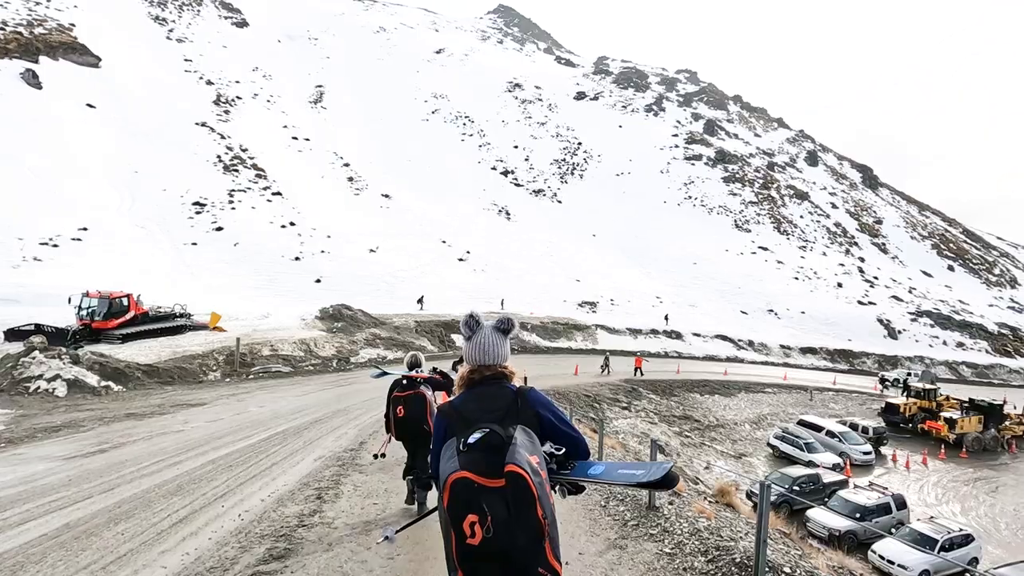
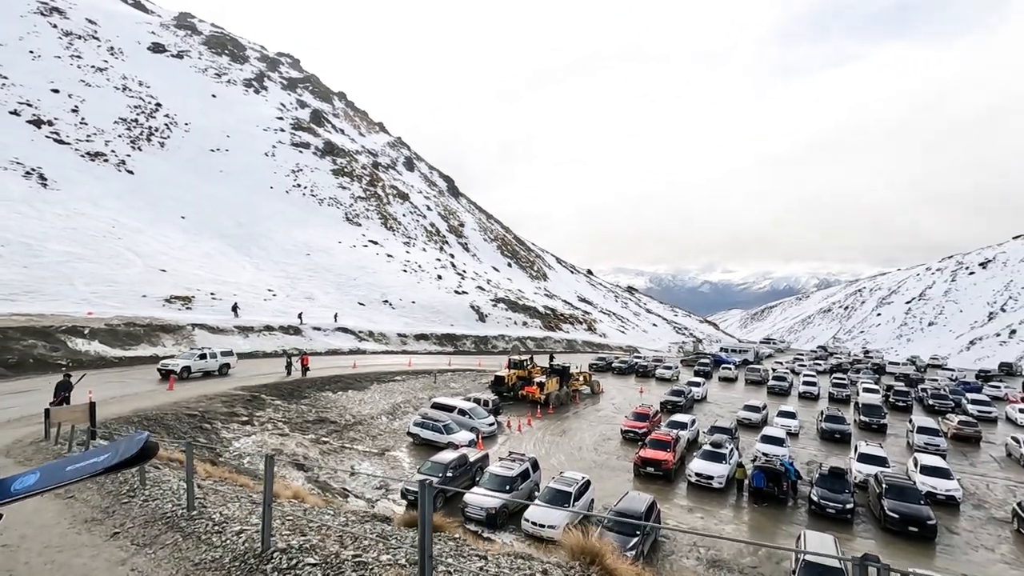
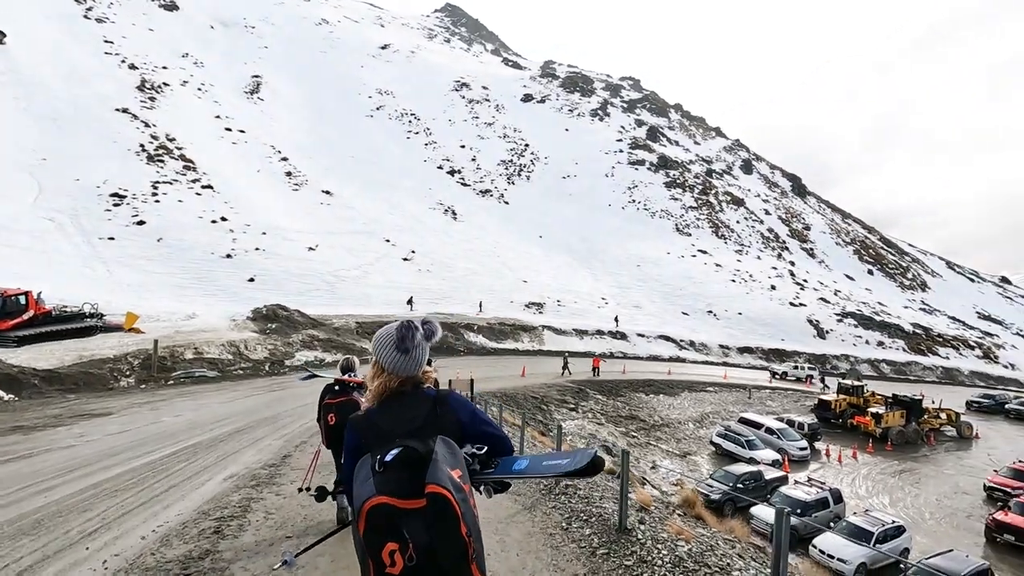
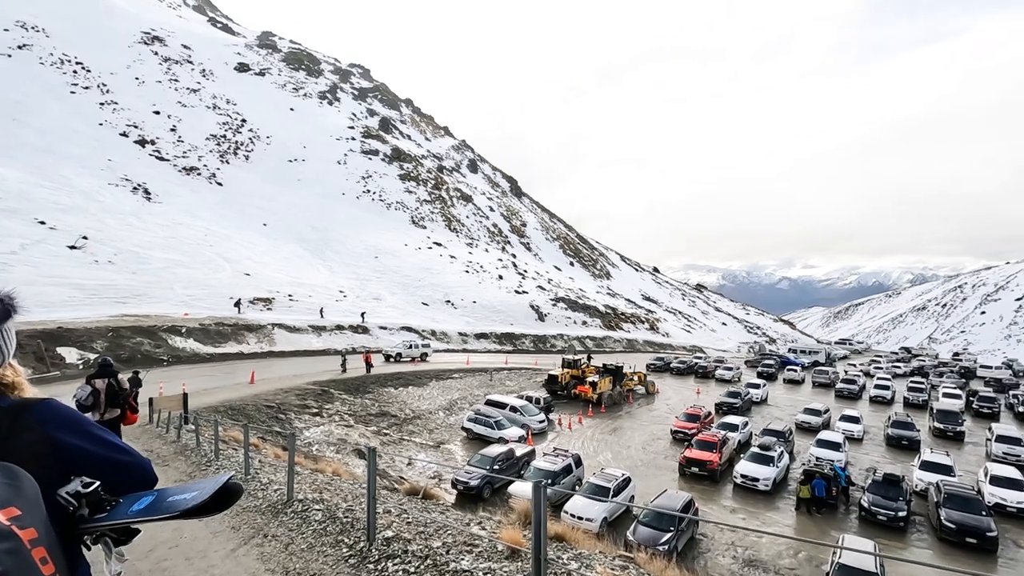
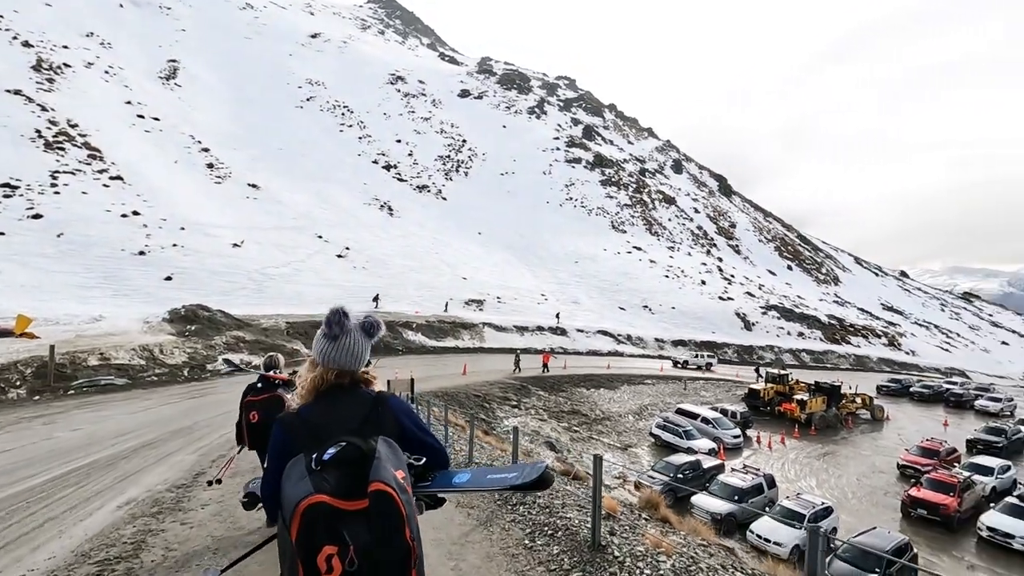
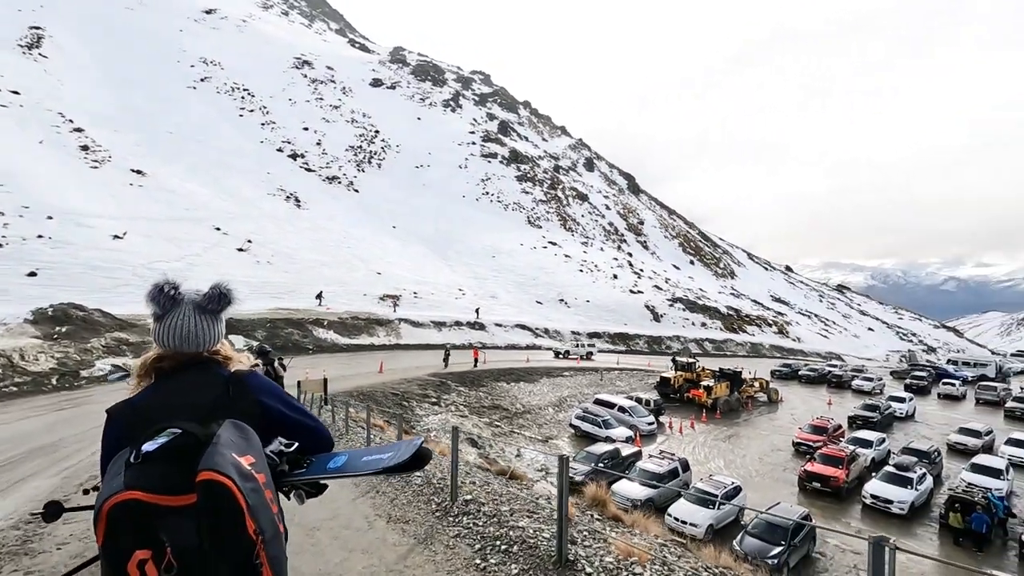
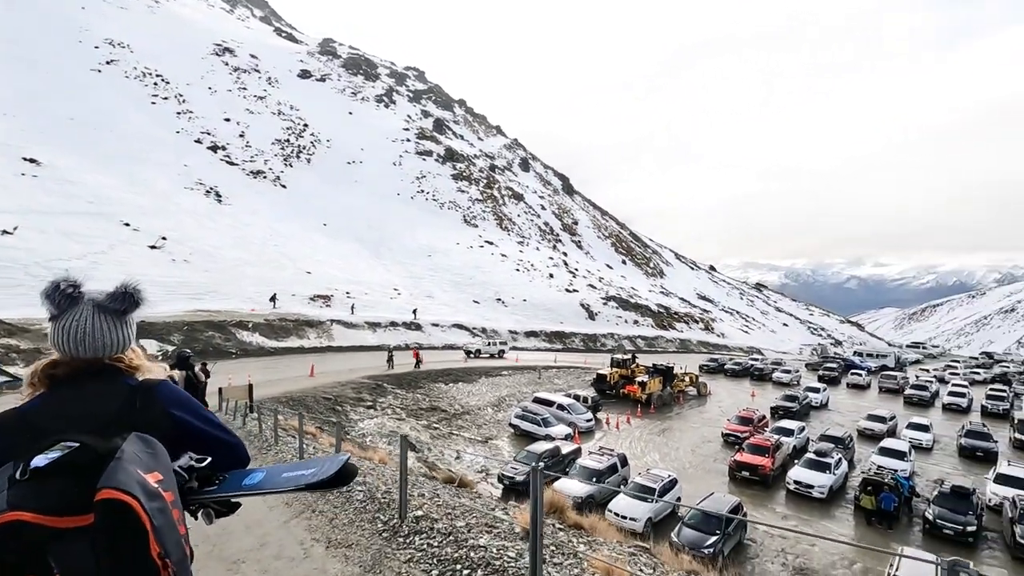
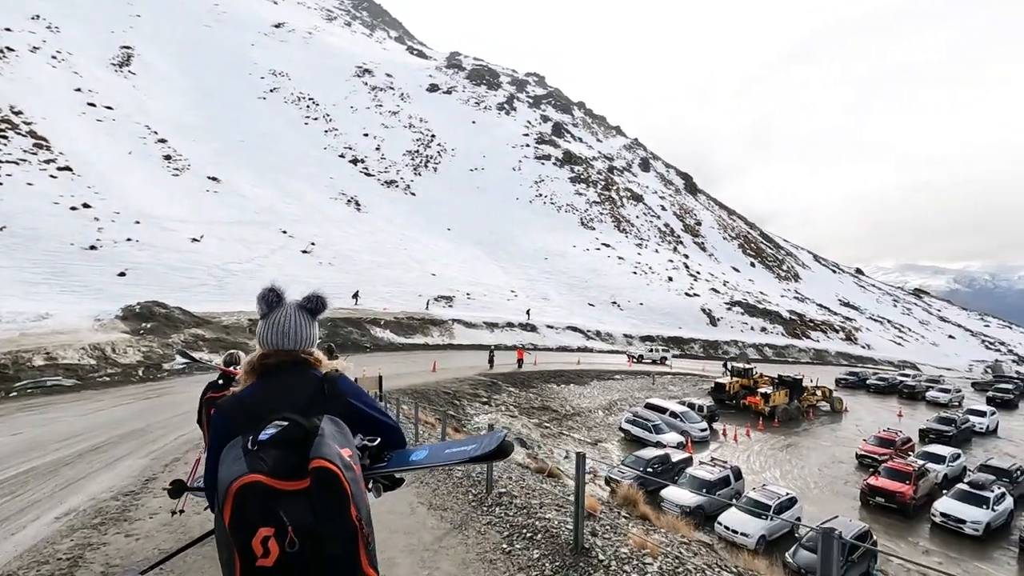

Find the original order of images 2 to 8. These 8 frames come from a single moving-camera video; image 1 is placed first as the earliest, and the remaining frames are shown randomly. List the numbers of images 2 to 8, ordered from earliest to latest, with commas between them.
3, 5, 8, 6, 7, 4, 2
